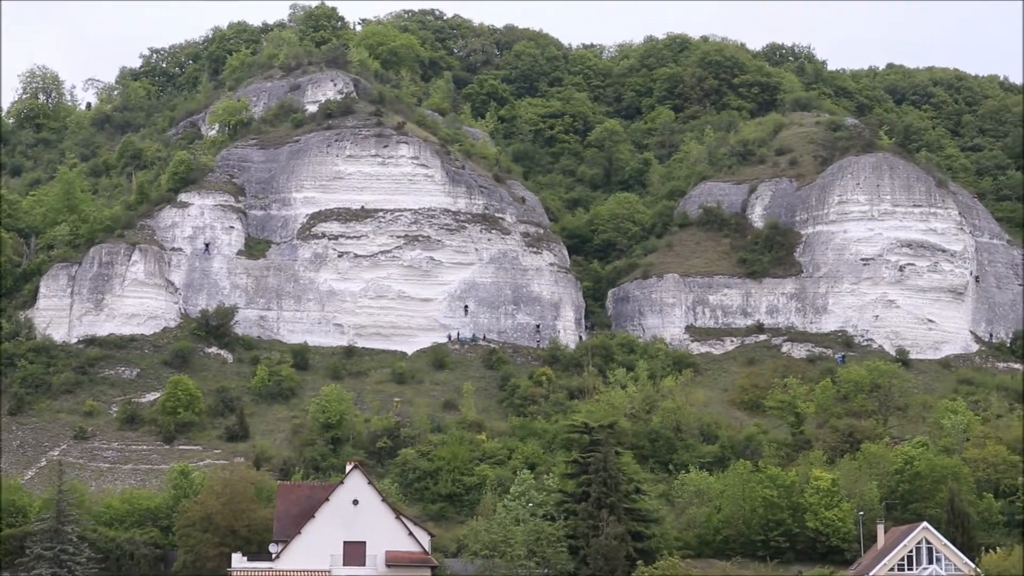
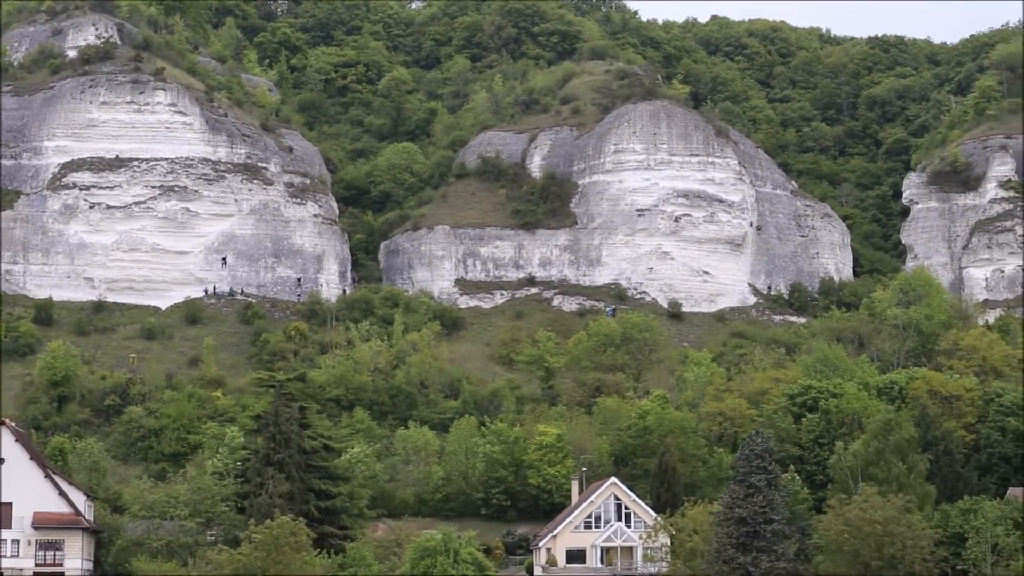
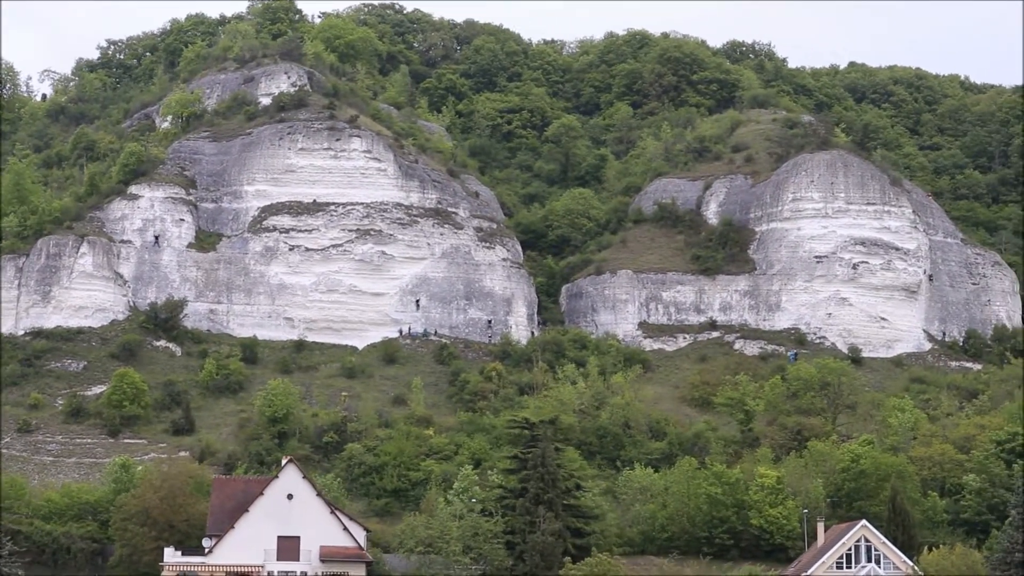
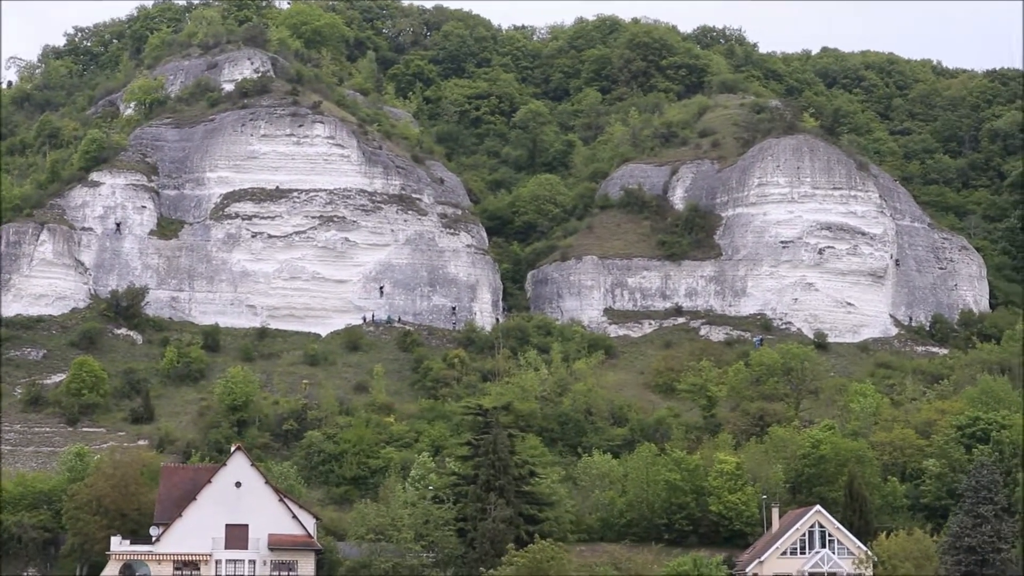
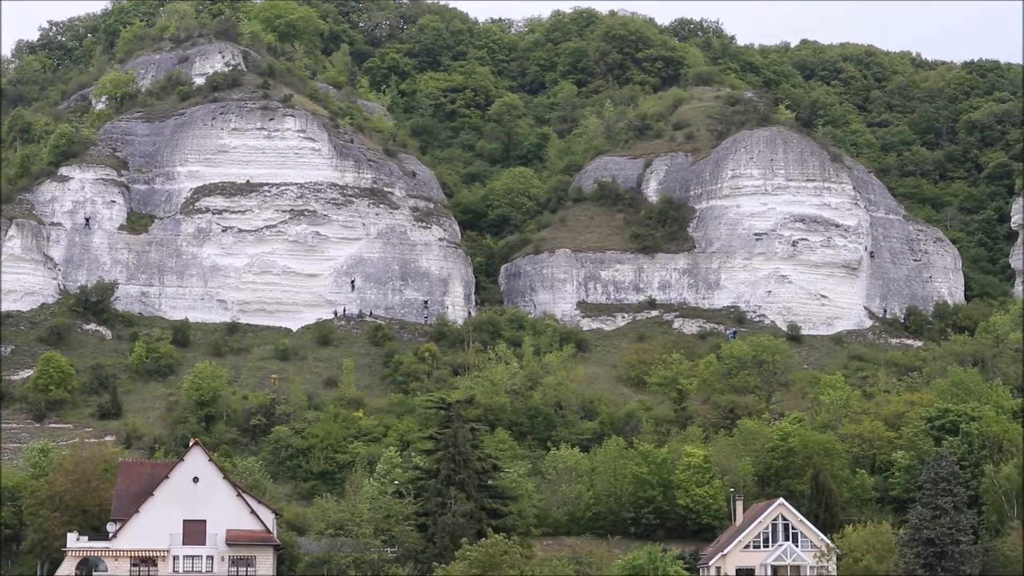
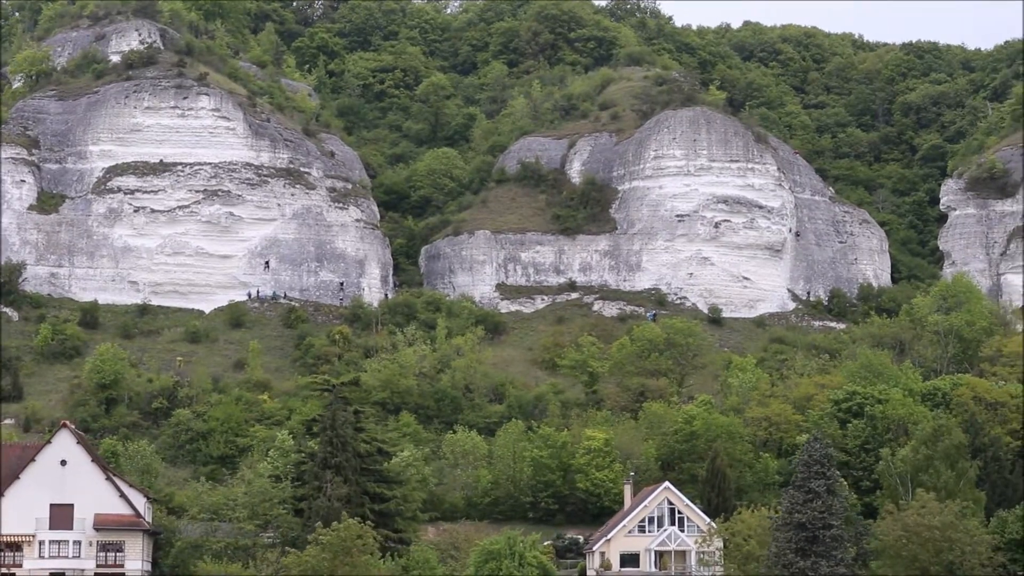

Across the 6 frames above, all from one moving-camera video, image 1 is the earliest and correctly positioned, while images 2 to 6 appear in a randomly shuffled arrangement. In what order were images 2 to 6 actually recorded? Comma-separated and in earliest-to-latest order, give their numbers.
3, 4, 5, 6, 2
